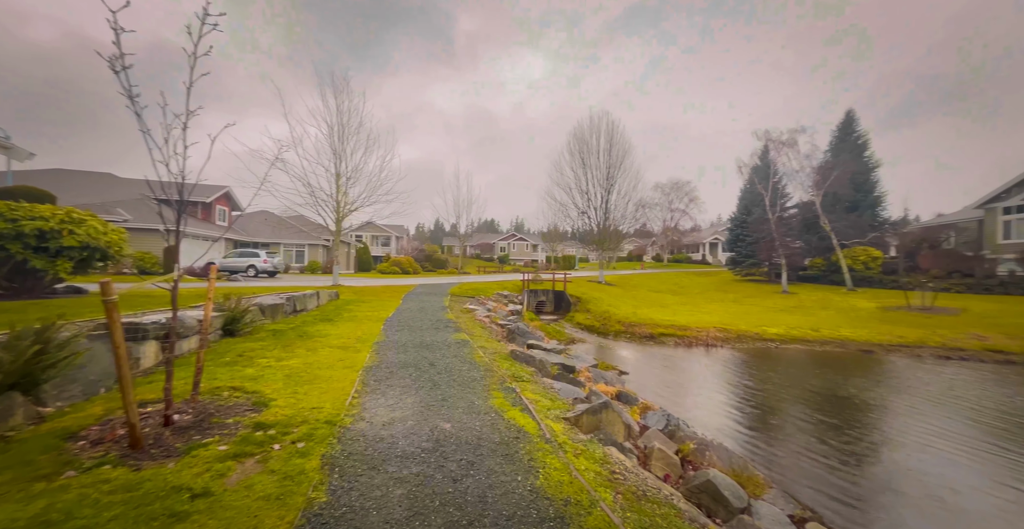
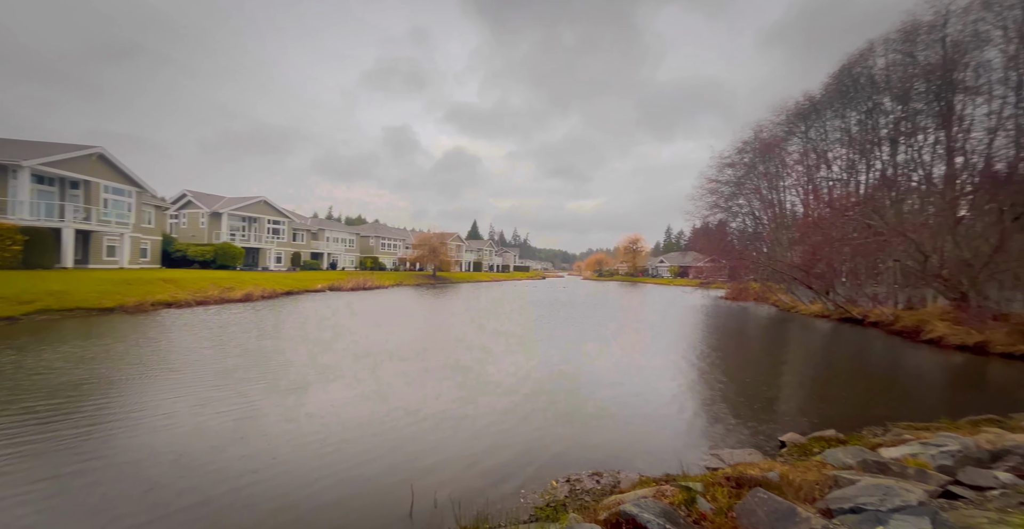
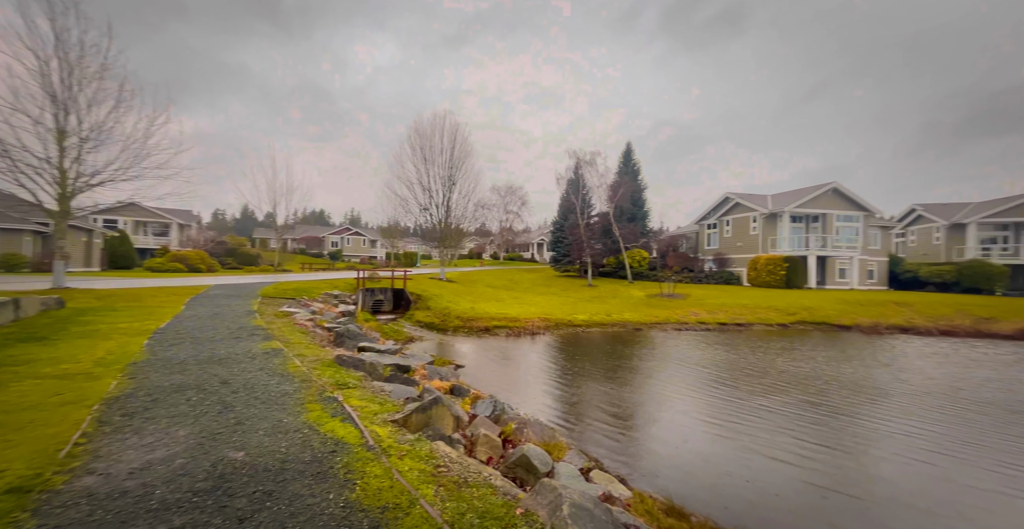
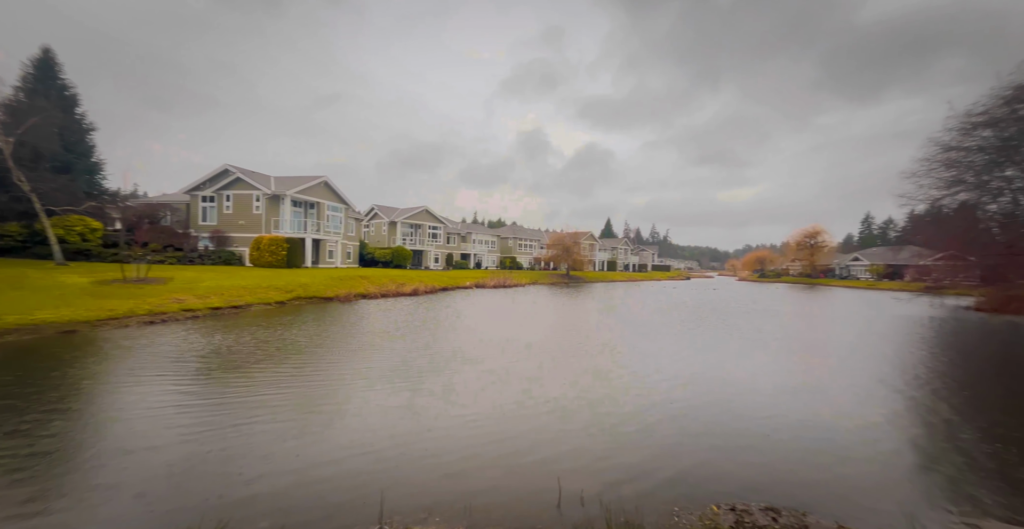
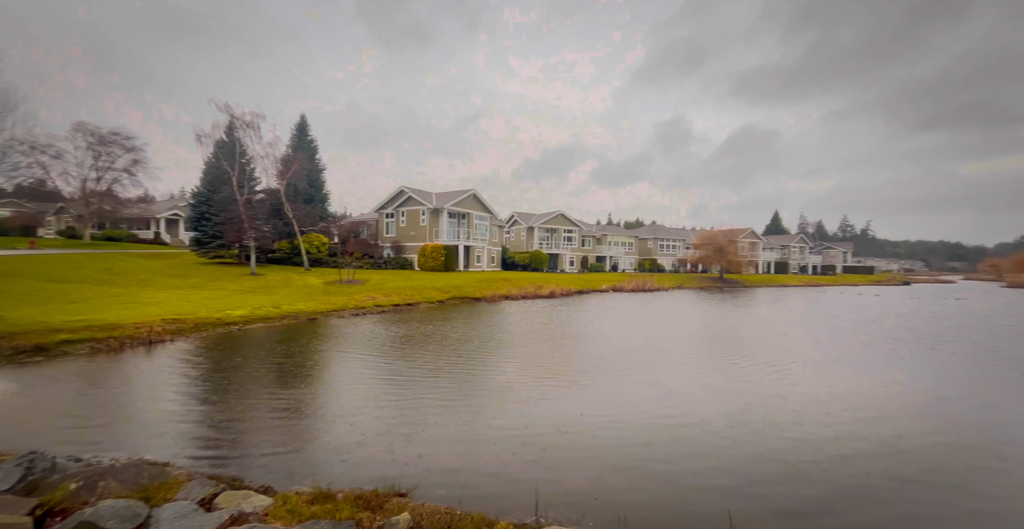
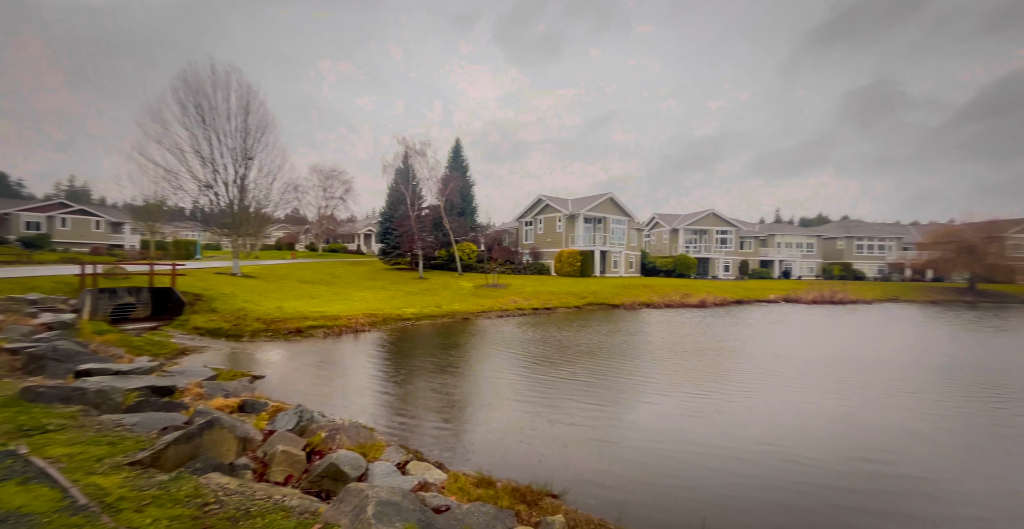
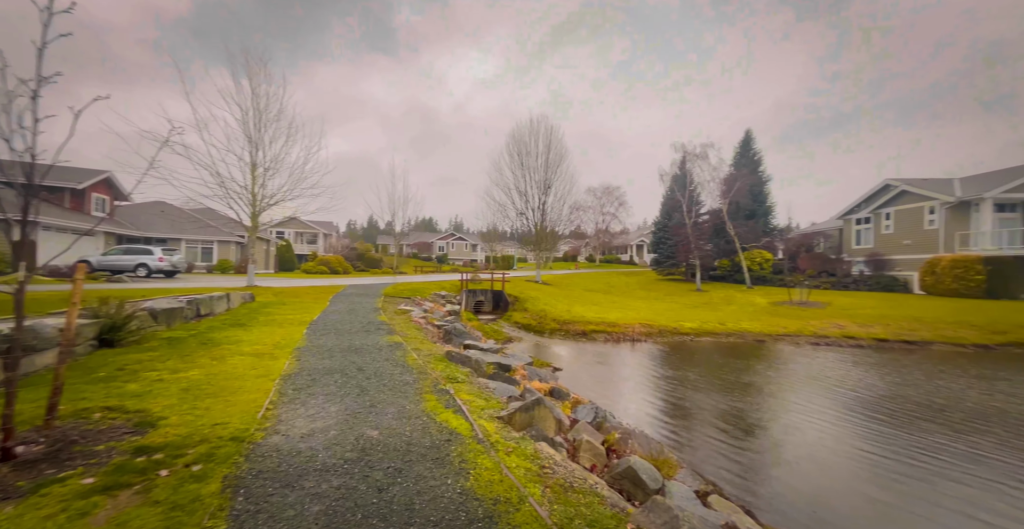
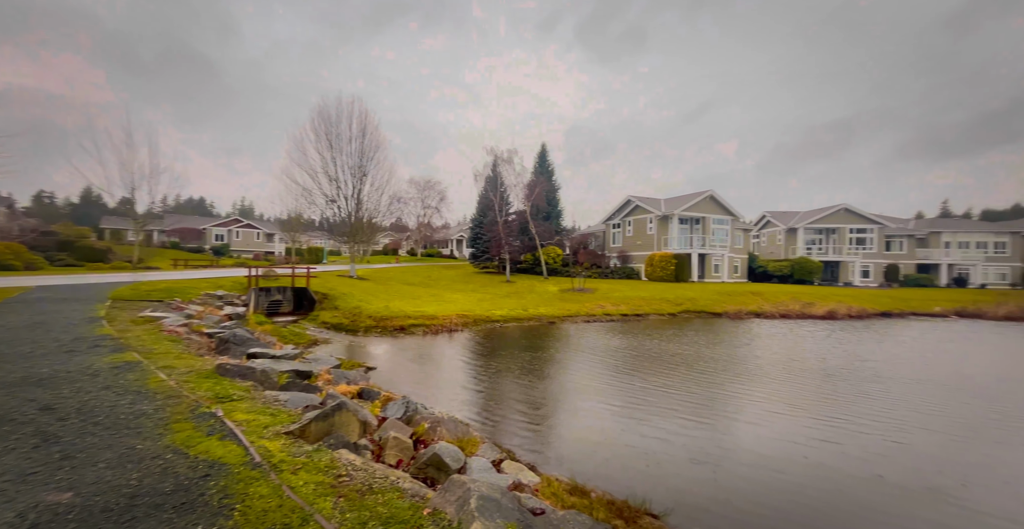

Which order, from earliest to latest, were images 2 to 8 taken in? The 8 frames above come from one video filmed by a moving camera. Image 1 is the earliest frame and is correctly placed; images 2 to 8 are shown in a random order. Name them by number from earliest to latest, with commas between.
7, 3, 8, 6, 5, 4, 2
